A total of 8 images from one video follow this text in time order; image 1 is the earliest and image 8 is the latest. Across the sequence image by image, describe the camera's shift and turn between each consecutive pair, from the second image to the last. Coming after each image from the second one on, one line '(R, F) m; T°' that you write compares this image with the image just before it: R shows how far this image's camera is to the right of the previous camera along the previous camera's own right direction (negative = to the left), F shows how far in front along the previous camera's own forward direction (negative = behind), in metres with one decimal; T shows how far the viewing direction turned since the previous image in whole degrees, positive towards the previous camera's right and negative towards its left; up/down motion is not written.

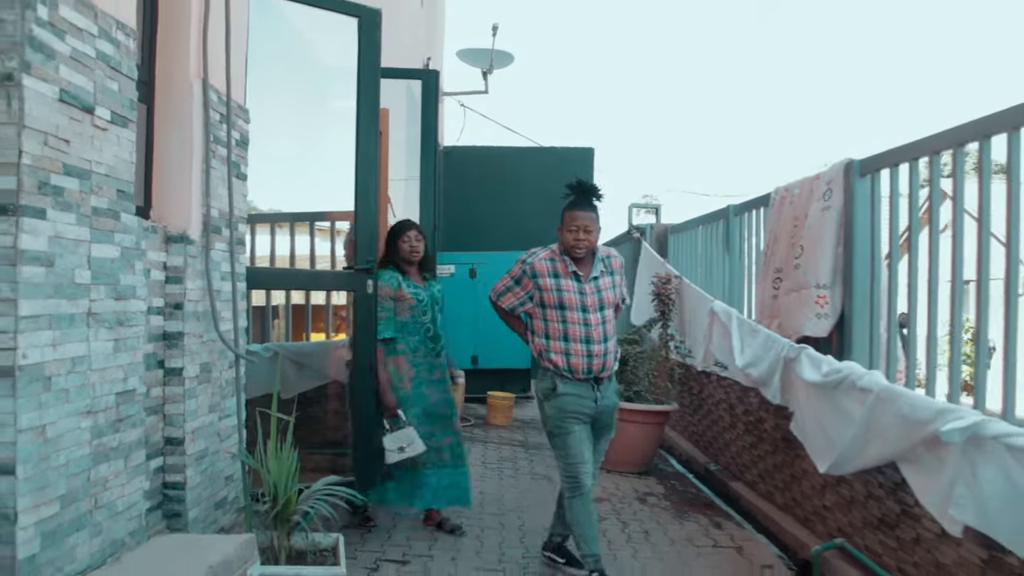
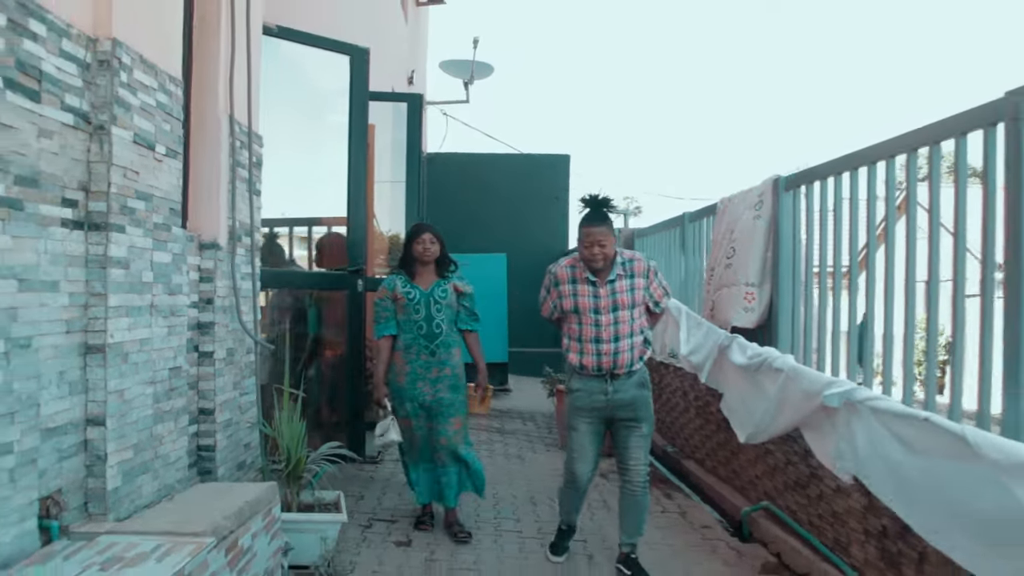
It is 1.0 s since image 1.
(0.0, -0.6) m; +1°
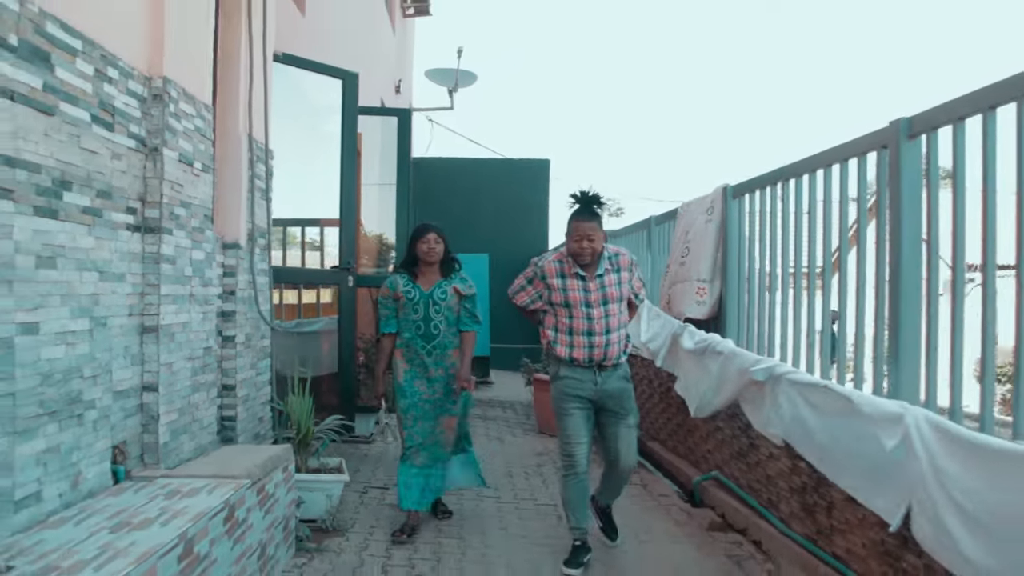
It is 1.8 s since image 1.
(0.0, -0.6) m; +1°
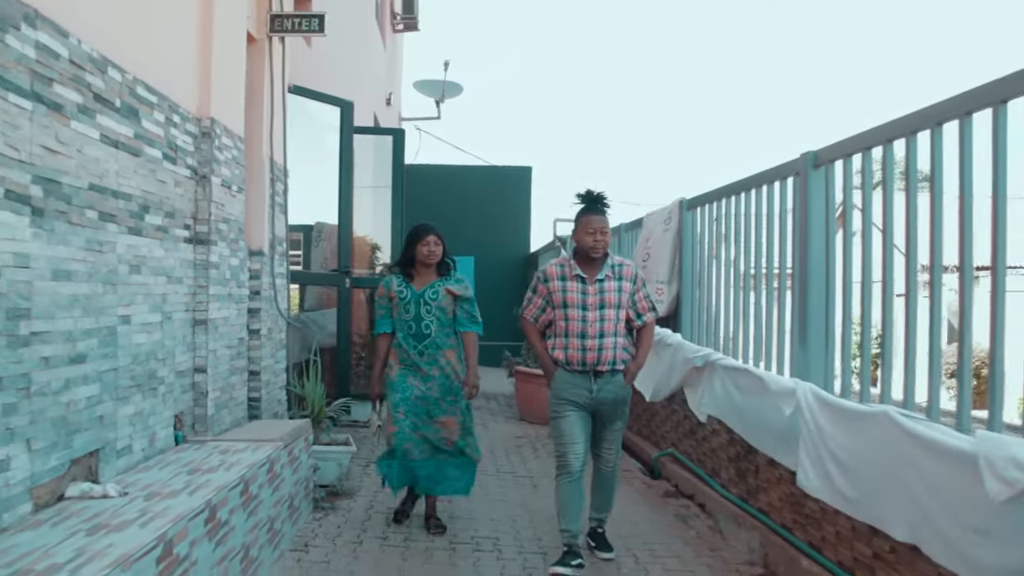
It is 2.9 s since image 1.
(0.0, -0.7) m; +1°
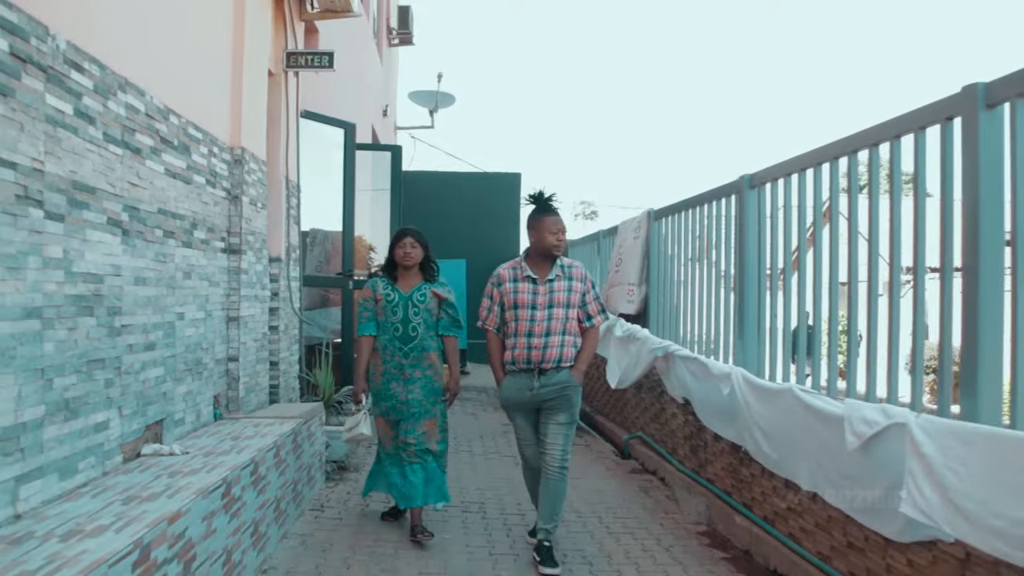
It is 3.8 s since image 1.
(0.0, -0.7) m; 0°
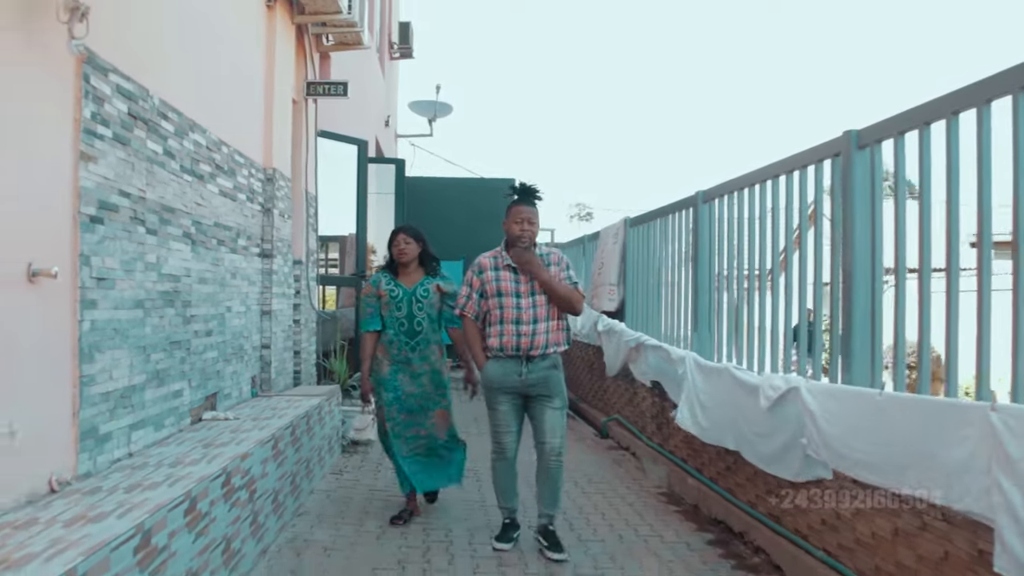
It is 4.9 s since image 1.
(0.0, -0.8) m; 0°
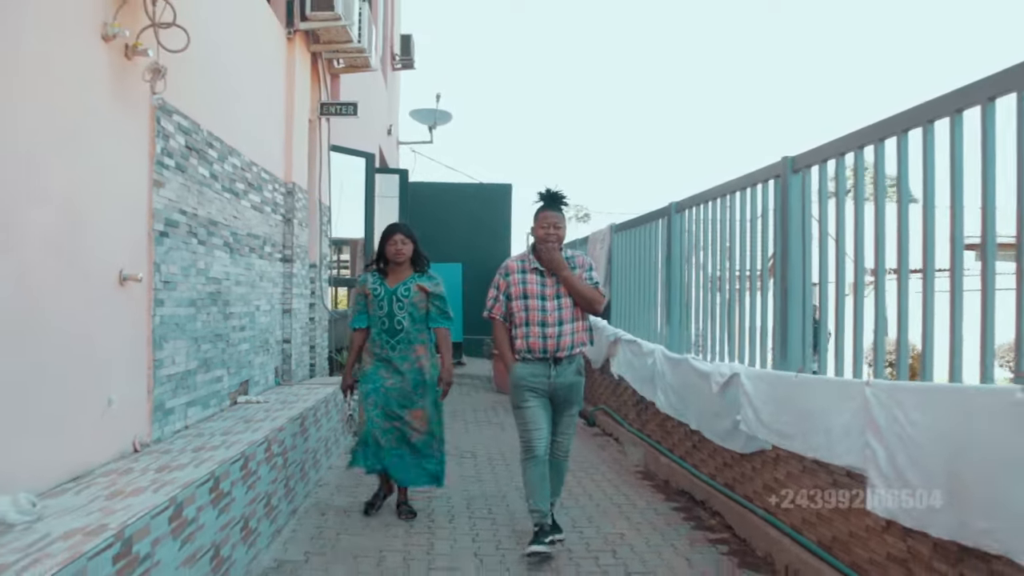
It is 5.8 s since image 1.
(0.0, -0.7) m; 0°
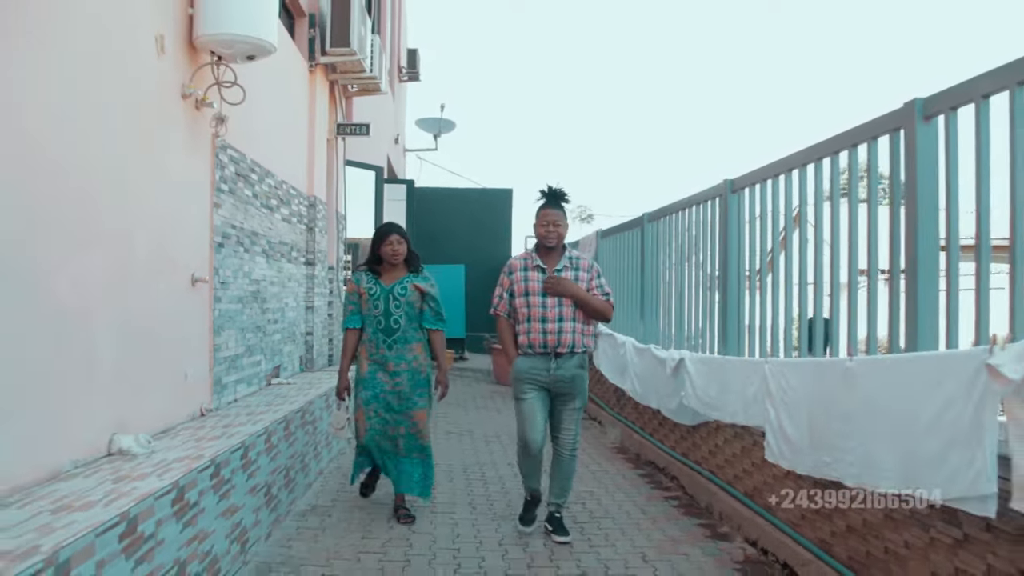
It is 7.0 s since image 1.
(+0.1, -0.9) m; 0°
